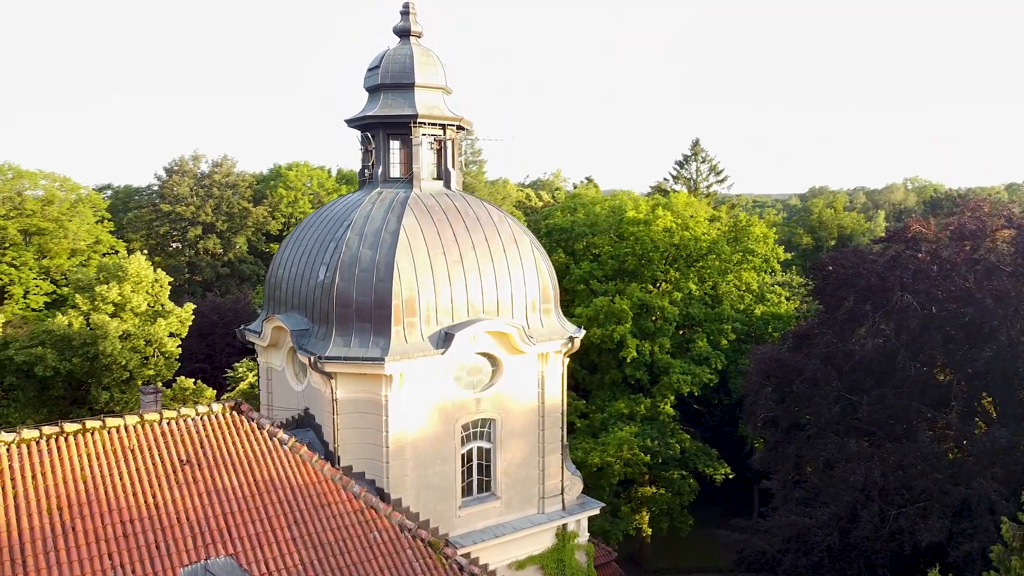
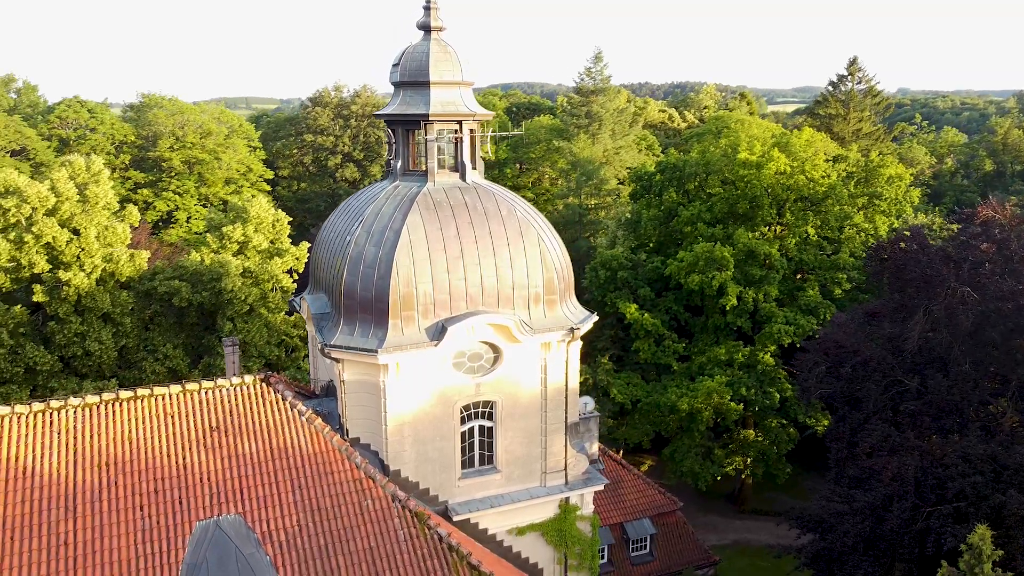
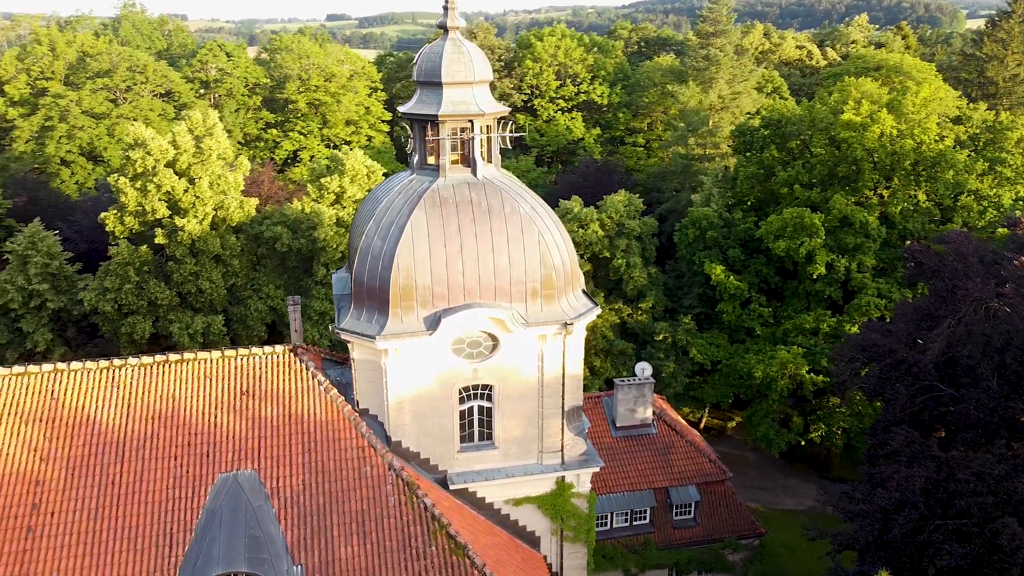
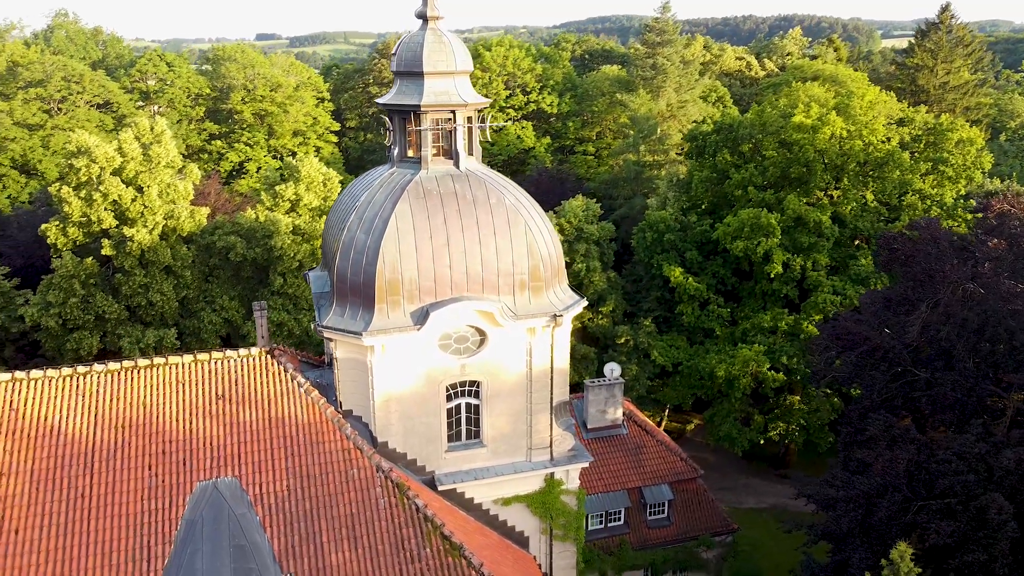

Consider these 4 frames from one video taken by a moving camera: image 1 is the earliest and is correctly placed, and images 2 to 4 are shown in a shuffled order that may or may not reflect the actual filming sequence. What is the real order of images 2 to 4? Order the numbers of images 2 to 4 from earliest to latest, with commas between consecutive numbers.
2, 4, 3
